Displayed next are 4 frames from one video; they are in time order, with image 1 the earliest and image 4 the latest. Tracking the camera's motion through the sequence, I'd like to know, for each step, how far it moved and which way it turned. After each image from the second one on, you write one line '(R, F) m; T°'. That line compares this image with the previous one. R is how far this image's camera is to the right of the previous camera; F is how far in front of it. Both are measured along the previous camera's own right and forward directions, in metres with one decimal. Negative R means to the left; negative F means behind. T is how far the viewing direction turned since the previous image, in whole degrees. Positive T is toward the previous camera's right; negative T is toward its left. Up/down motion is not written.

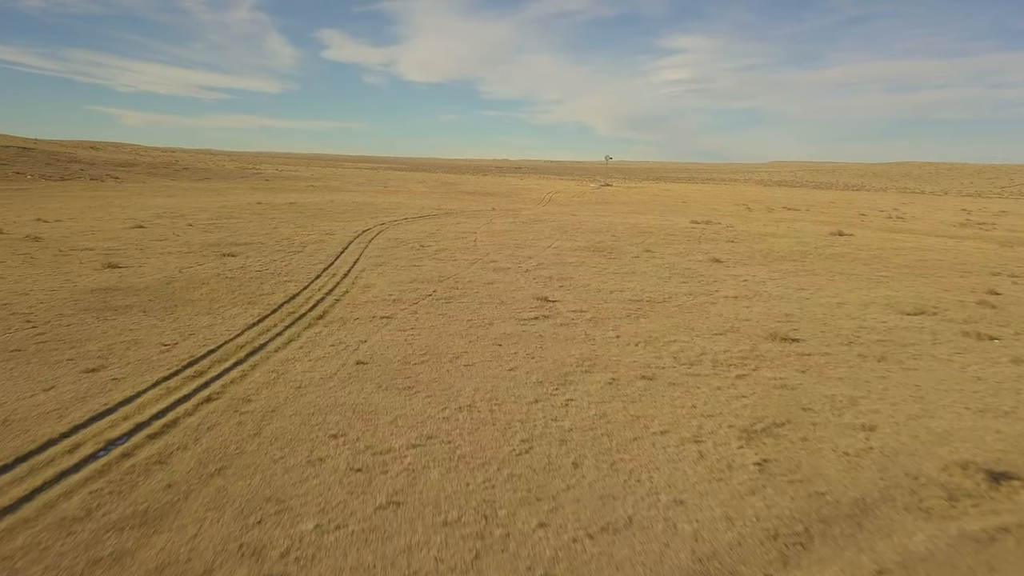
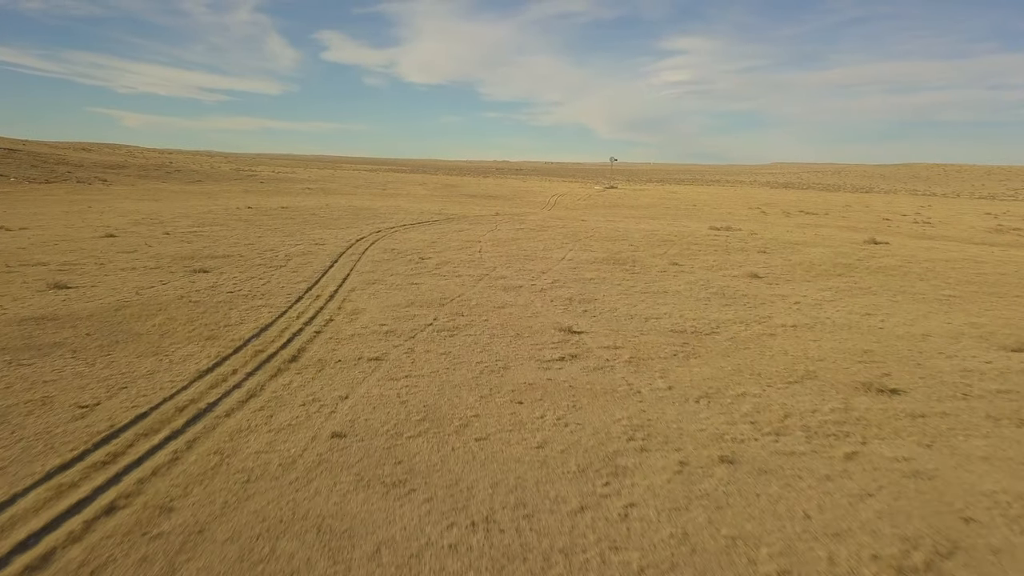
(-0.2, +1.7) m; 0°
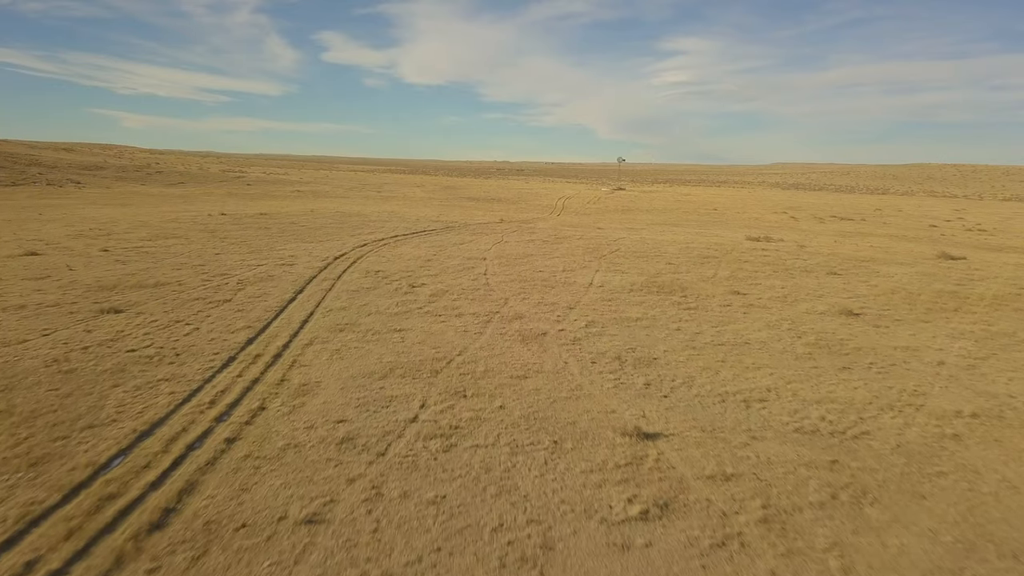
(-0.2, +3.1) m; 0°
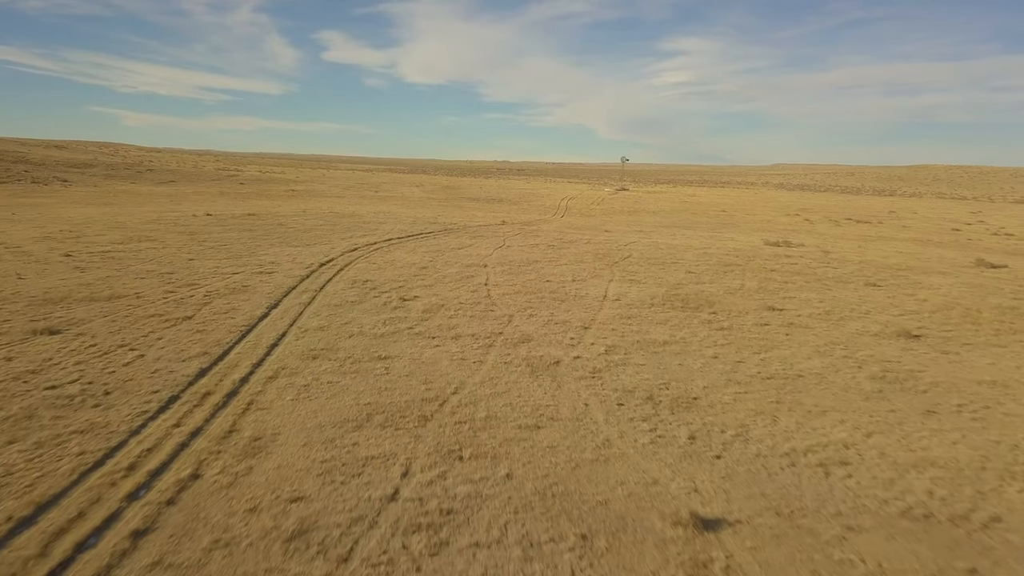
(-0.1, +1.3) m; 0°
